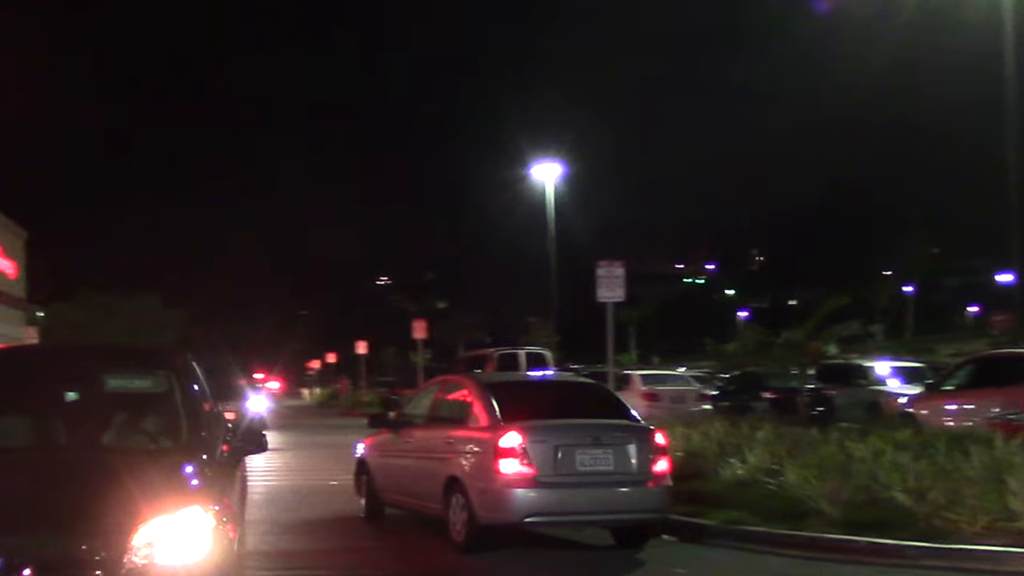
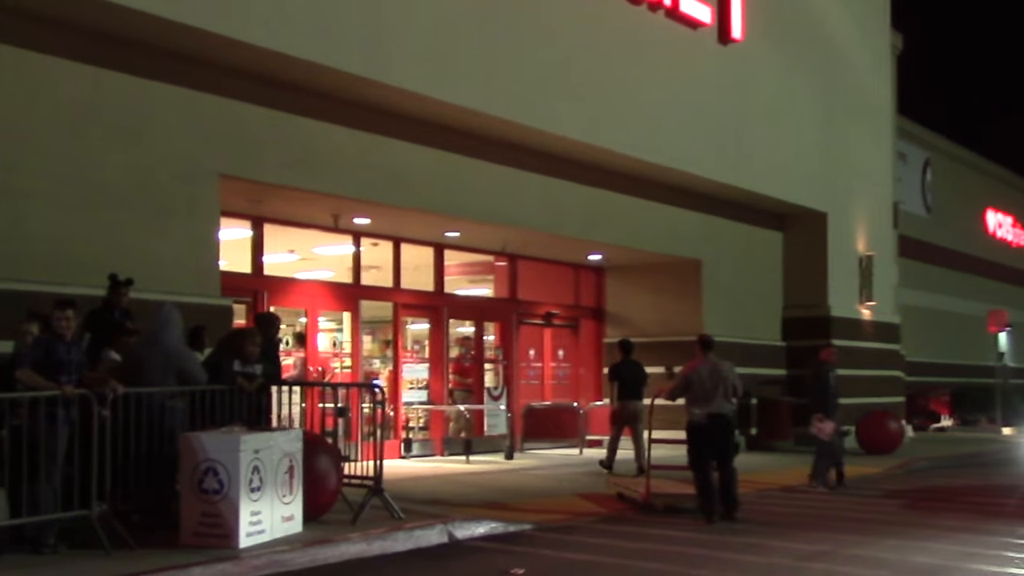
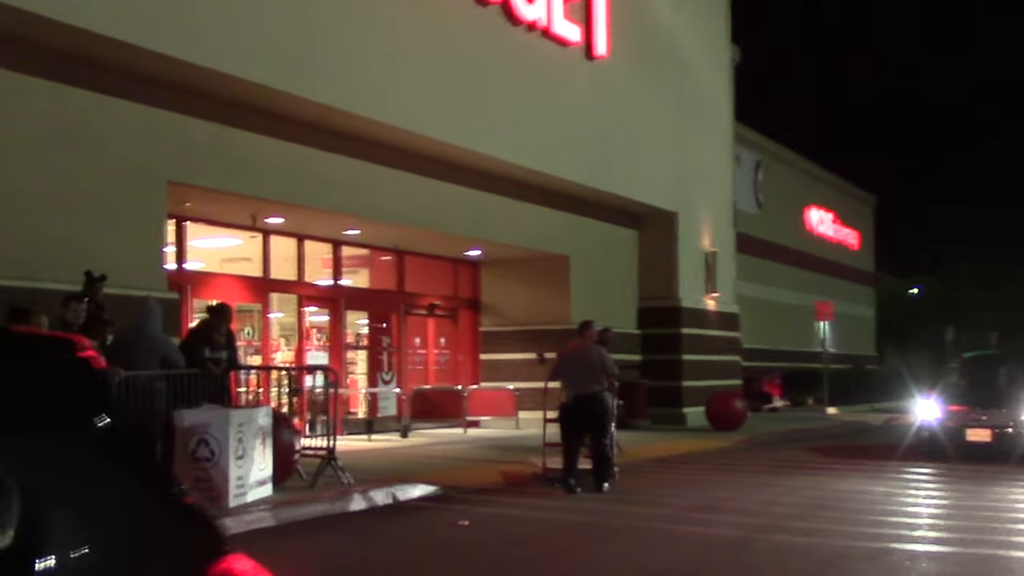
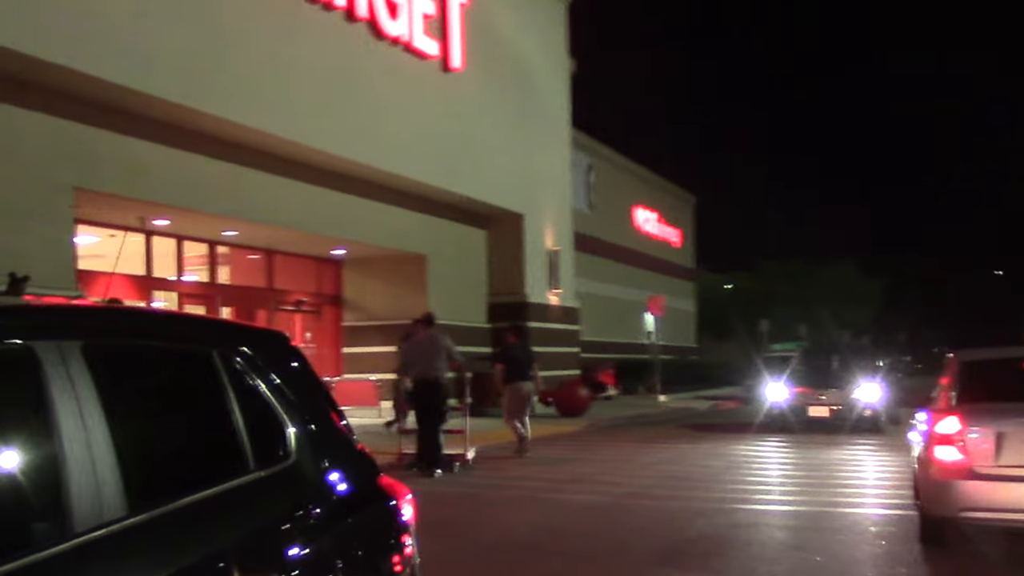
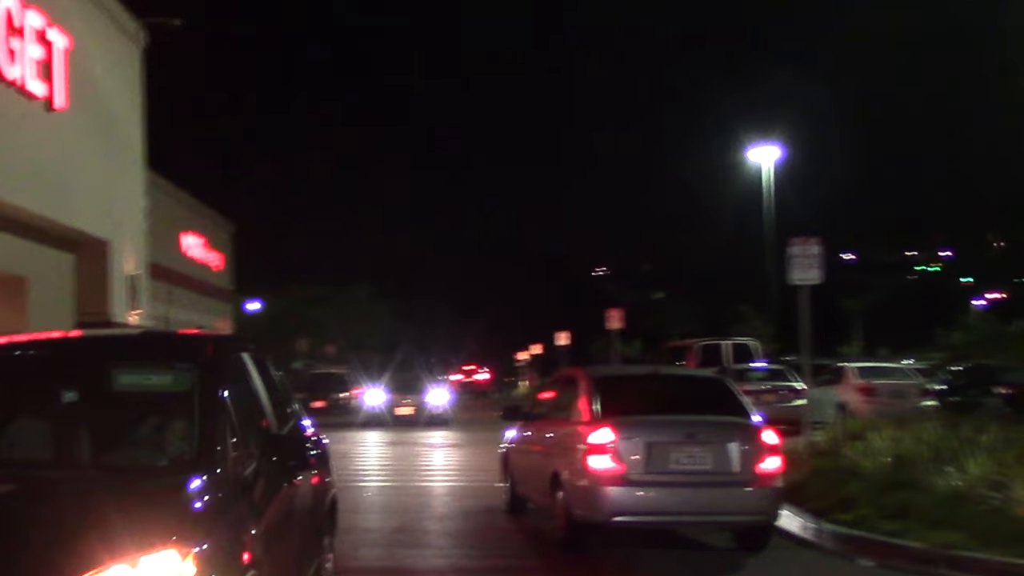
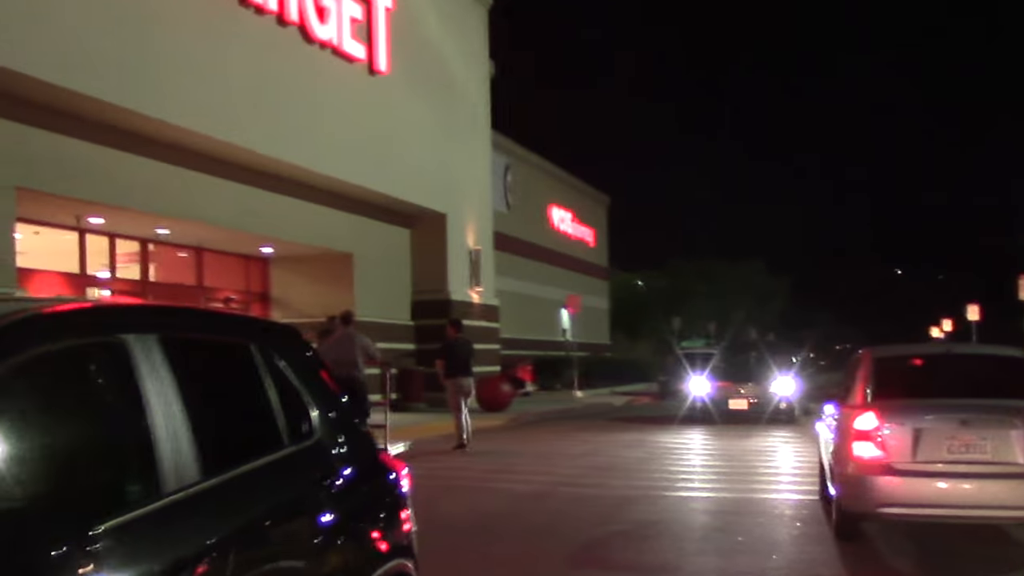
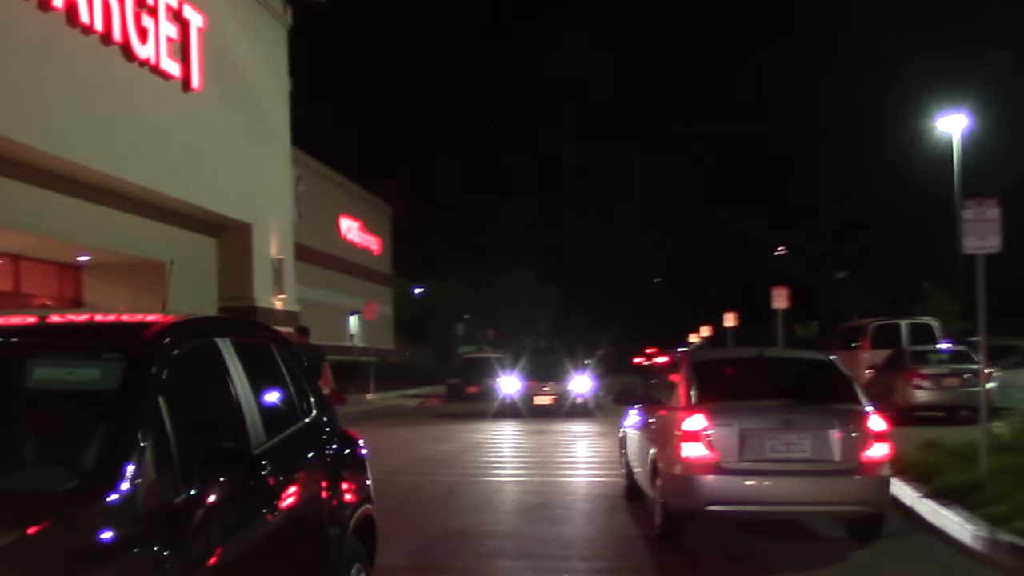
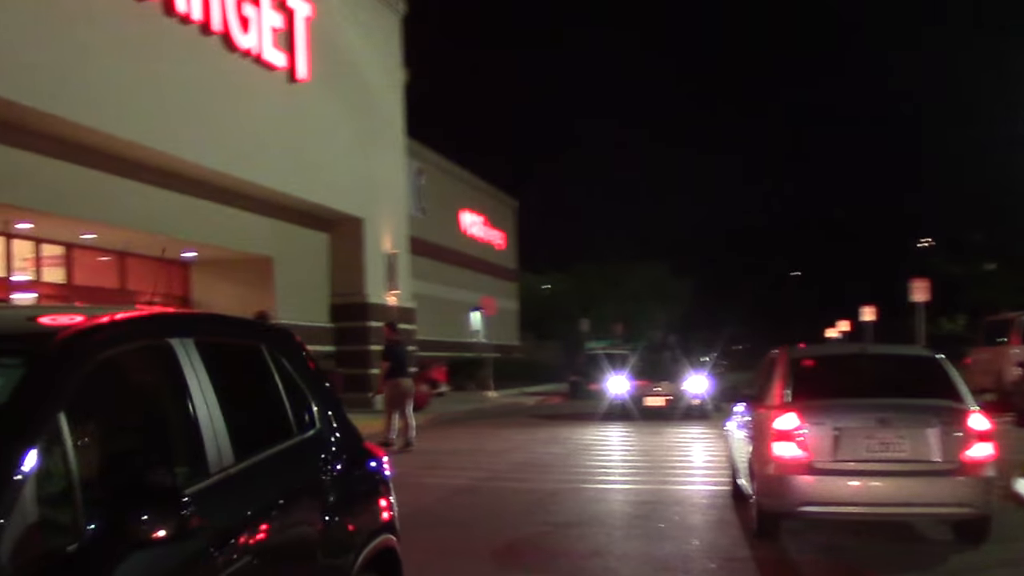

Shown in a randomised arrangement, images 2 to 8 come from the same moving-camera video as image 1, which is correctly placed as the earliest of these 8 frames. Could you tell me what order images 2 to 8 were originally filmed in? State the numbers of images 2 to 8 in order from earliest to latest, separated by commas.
5, 7, 8, 6, 4, 3, 2
